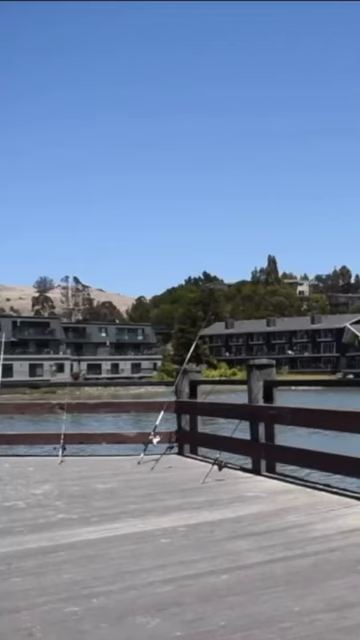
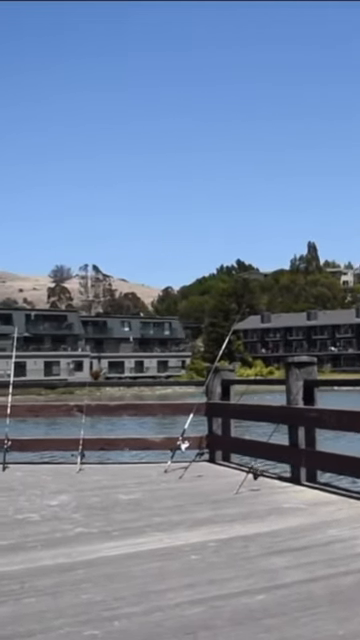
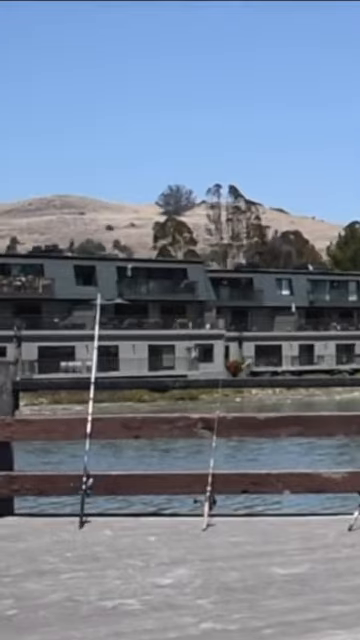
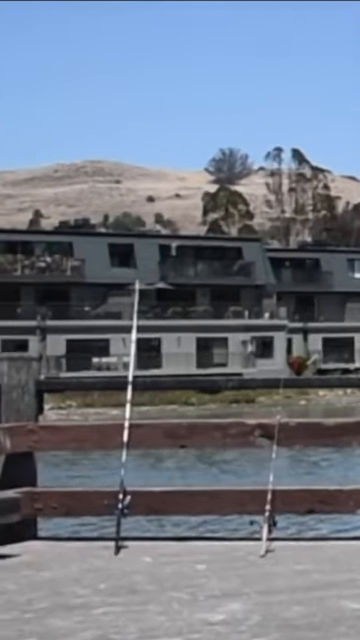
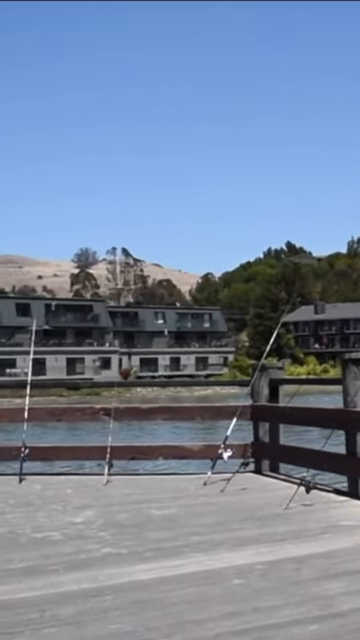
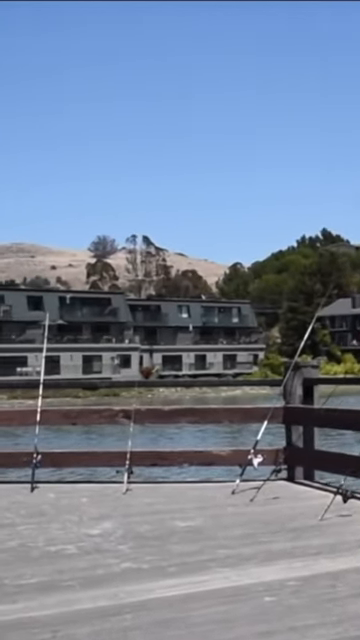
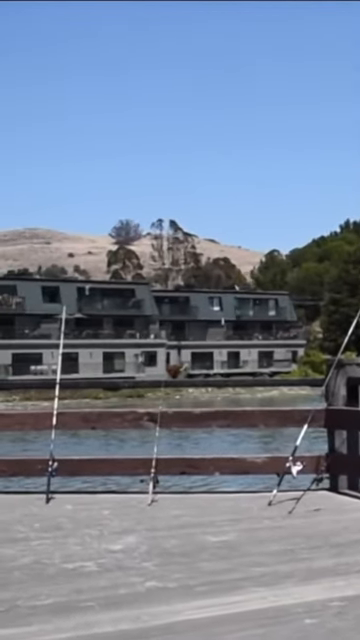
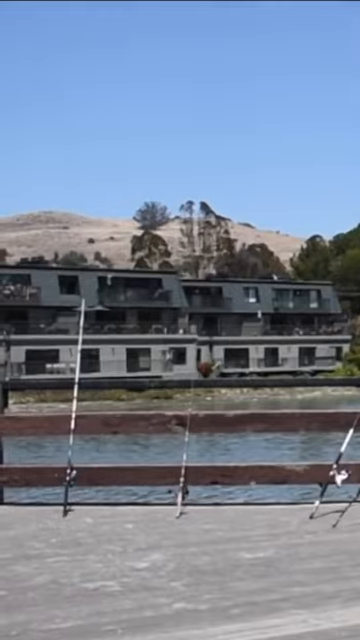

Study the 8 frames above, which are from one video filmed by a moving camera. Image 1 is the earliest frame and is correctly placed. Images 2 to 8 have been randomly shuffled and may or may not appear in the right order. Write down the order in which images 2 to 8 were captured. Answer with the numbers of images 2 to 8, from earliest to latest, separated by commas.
2, 5, 6, 7, 8, 3, 4
